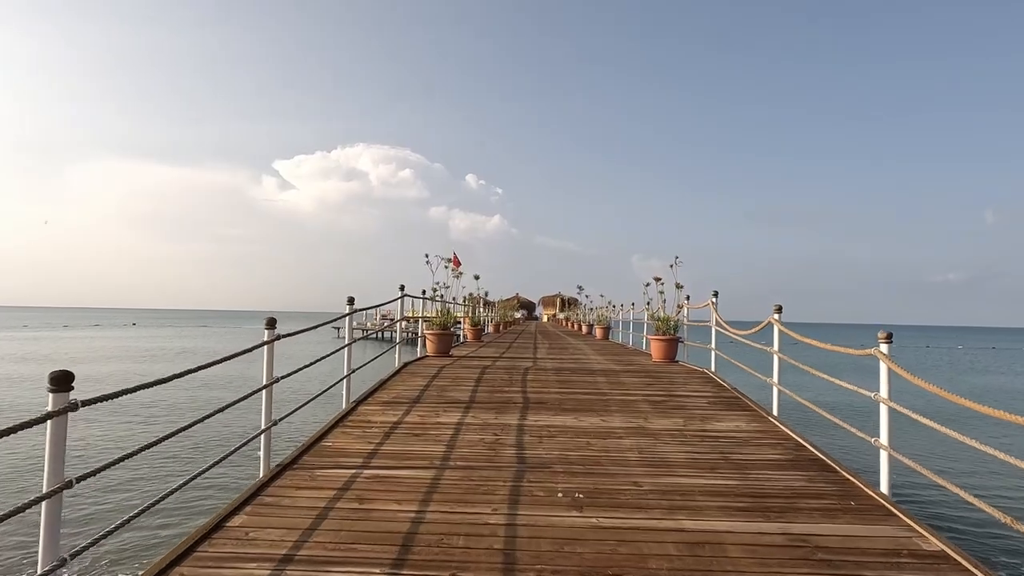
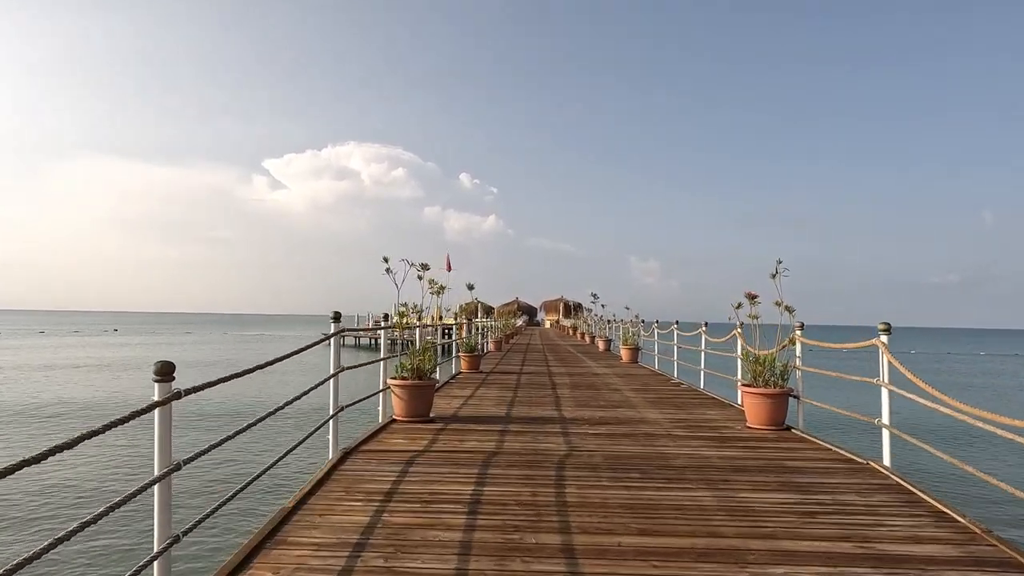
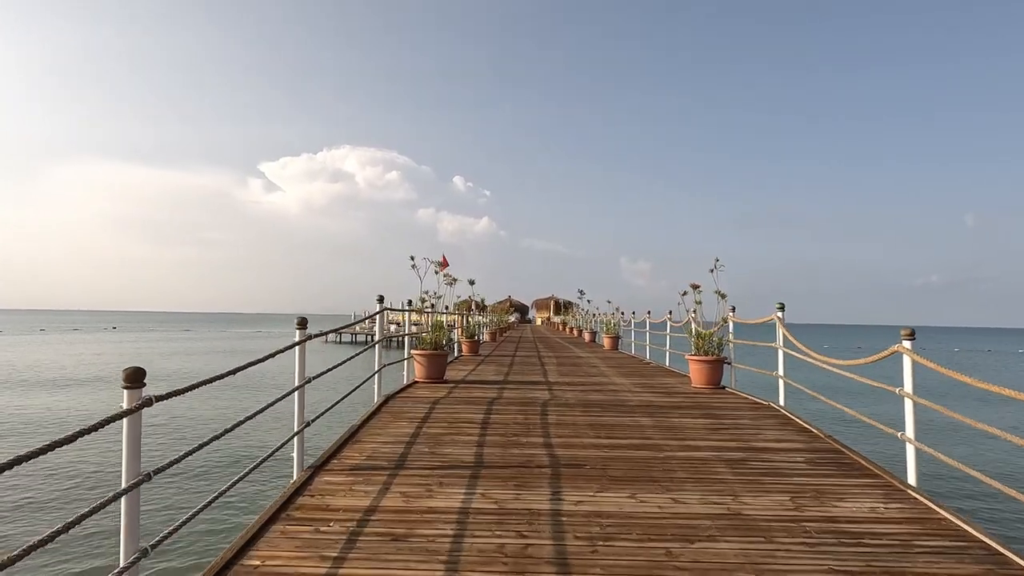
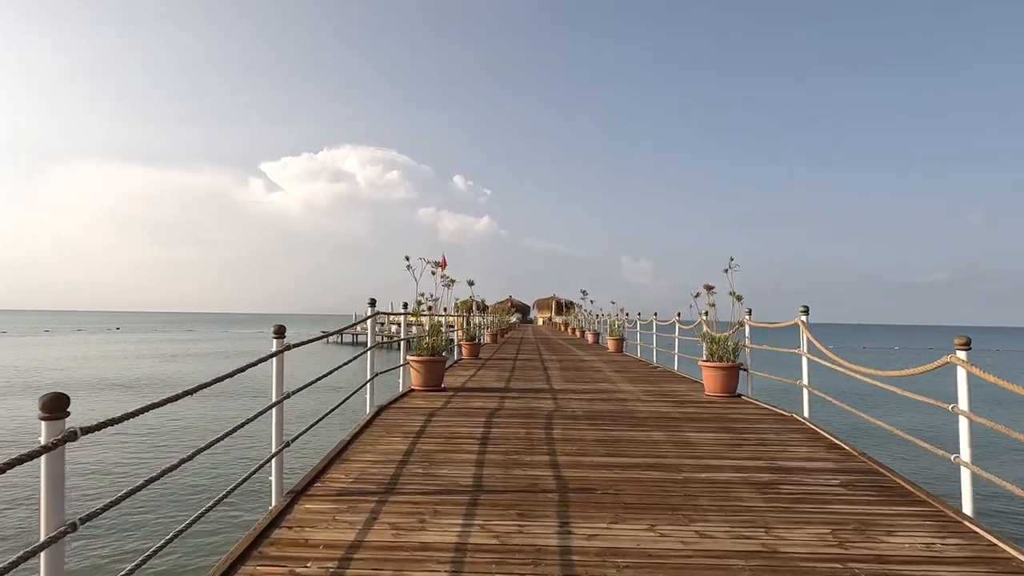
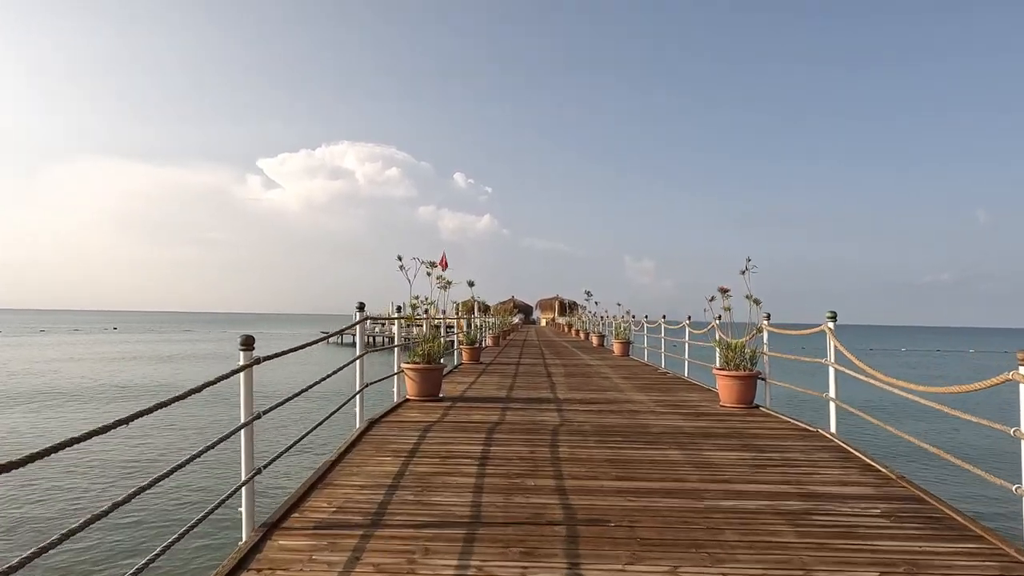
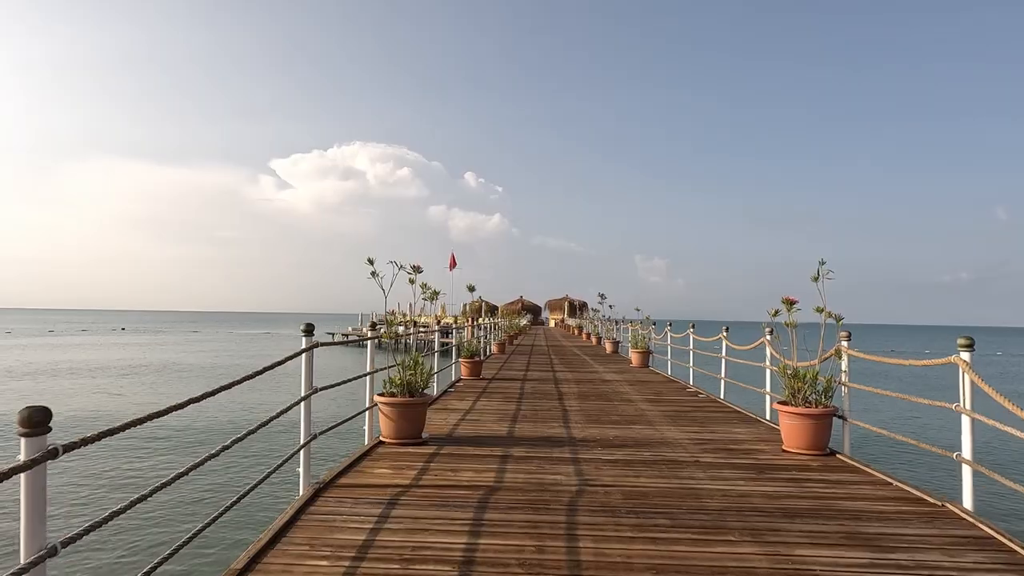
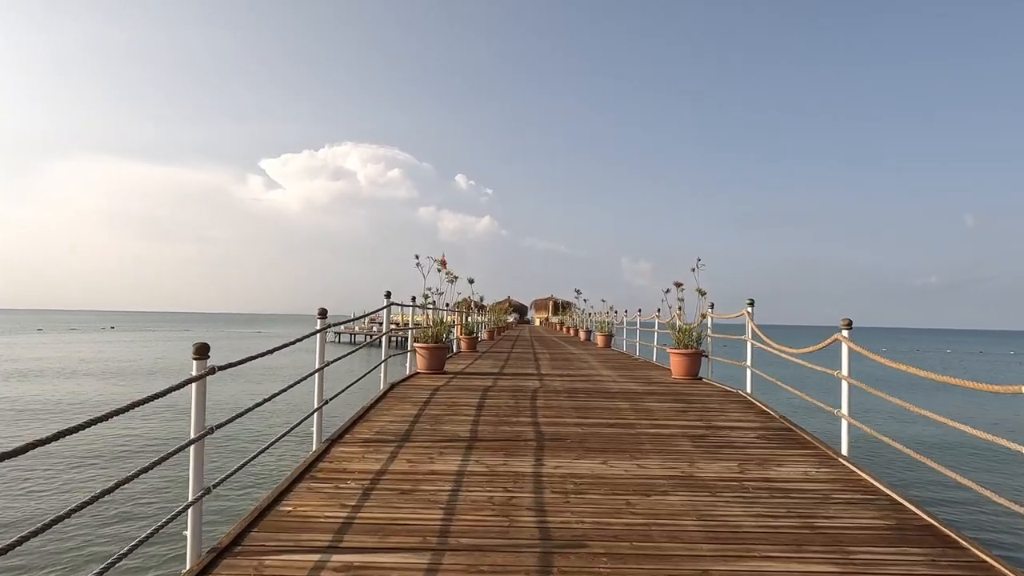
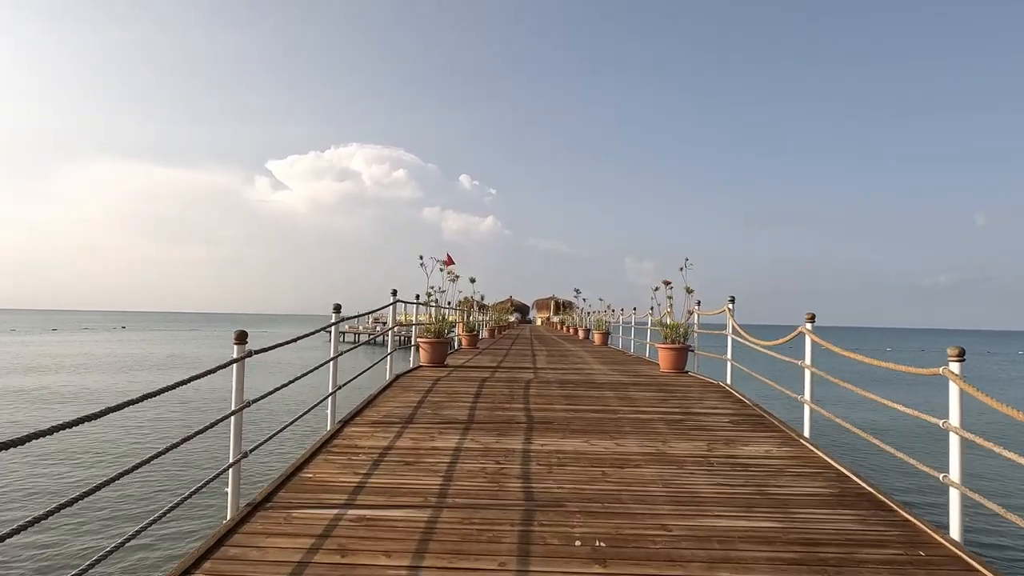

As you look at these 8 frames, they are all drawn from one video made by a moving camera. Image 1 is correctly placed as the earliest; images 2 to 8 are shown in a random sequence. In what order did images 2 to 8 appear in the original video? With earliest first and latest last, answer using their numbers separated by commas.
8, 7, 3, 4, 5, 2, 6
